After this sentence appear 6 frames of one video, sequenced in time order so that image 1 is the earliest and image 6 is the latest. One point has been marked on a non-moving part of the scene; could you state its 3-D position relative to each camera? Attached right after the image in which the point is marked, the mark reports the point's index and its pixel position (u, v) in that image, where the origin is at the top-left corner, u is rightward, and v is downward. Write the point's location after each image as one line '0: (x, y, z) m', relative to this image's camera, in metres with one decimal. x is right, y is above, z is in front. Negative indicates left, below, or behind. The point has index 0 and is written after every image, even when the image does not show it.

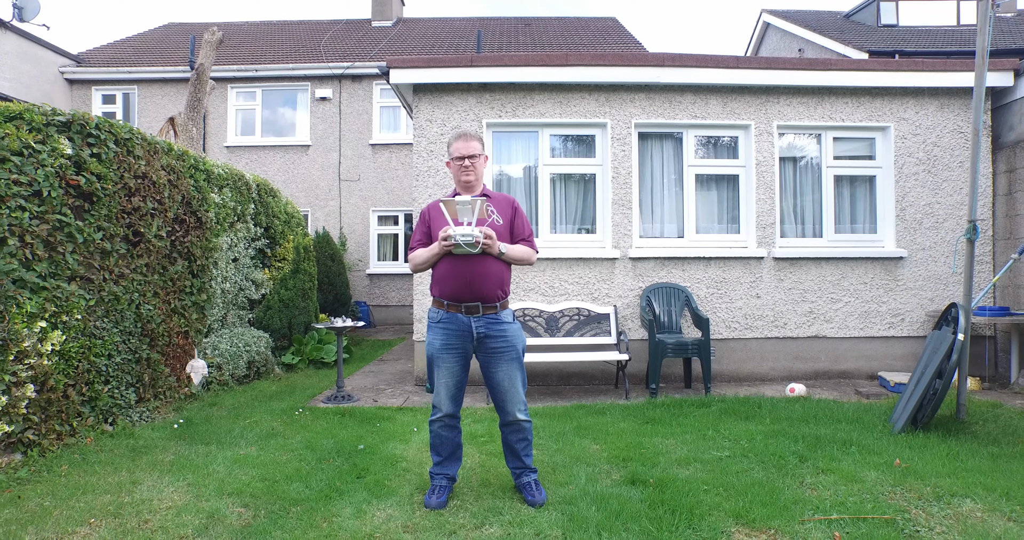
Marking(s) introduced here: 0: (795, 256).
0: (+1.9, +0.1, +6.1) m
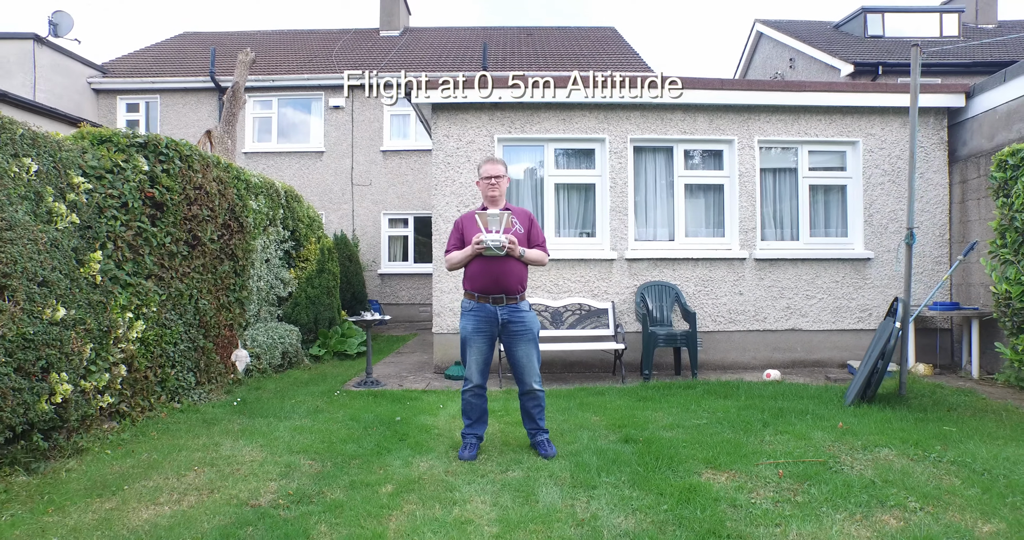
0: (+2.0, +0.1, +6.8) m
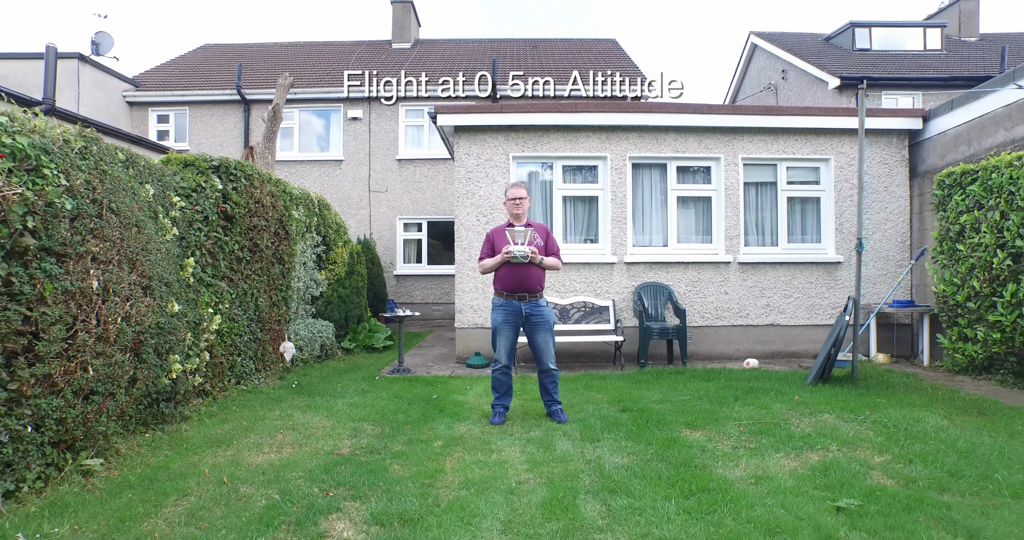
0: (+2.1, +0.1, +7.8) m
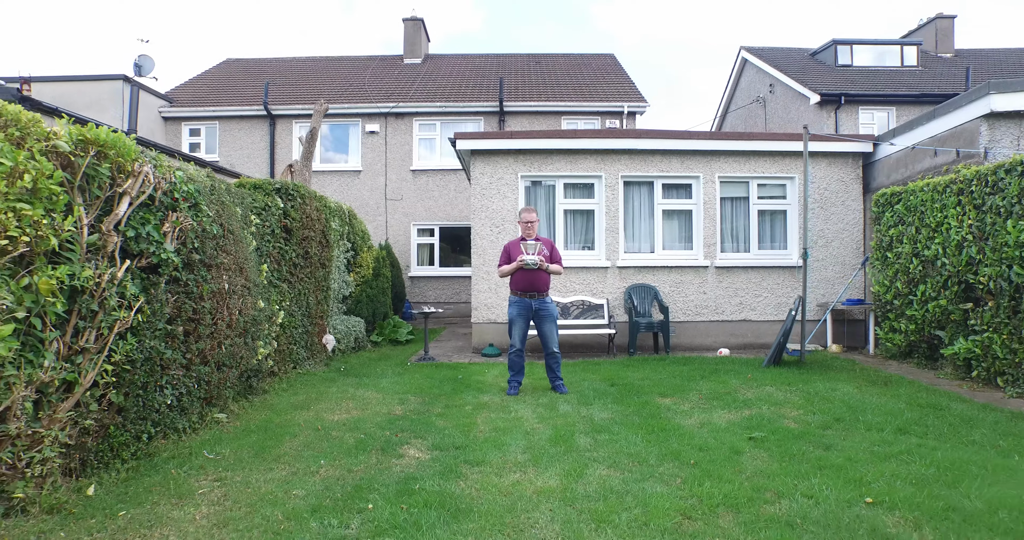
0: (+2.1, 0.0, +9.1) m
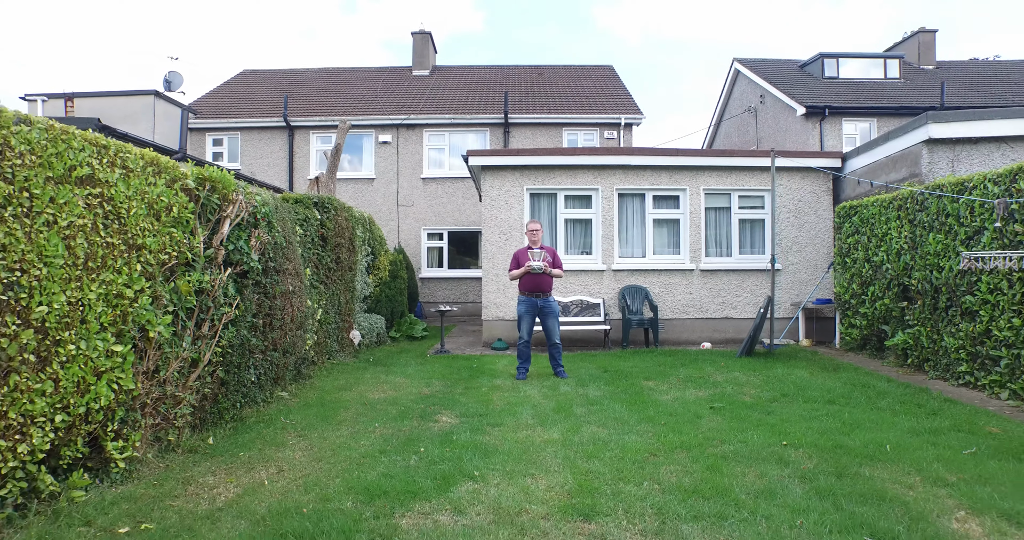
0: (+2.2, 0.0, +10.1) m
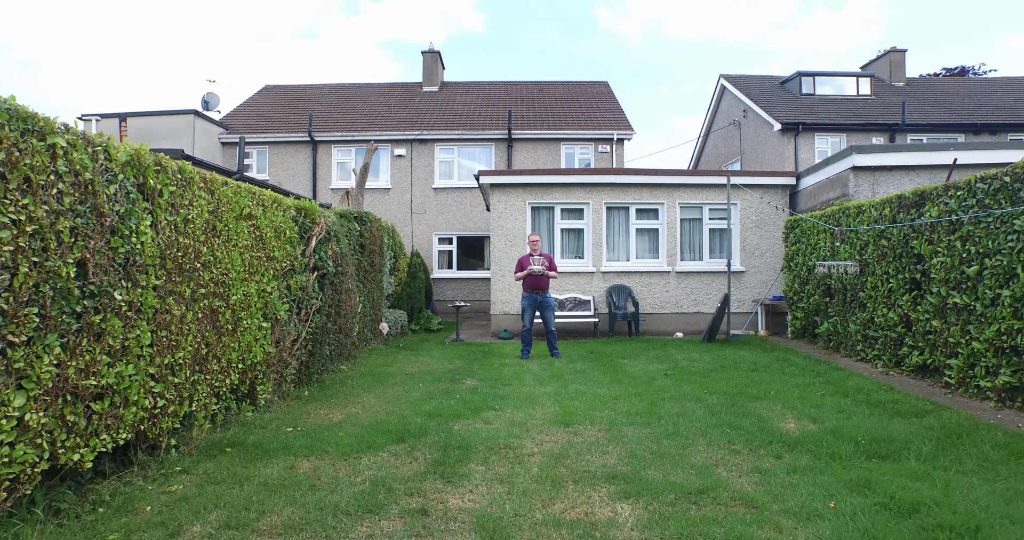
0: (+2.3, 0.0, +11.9) m
